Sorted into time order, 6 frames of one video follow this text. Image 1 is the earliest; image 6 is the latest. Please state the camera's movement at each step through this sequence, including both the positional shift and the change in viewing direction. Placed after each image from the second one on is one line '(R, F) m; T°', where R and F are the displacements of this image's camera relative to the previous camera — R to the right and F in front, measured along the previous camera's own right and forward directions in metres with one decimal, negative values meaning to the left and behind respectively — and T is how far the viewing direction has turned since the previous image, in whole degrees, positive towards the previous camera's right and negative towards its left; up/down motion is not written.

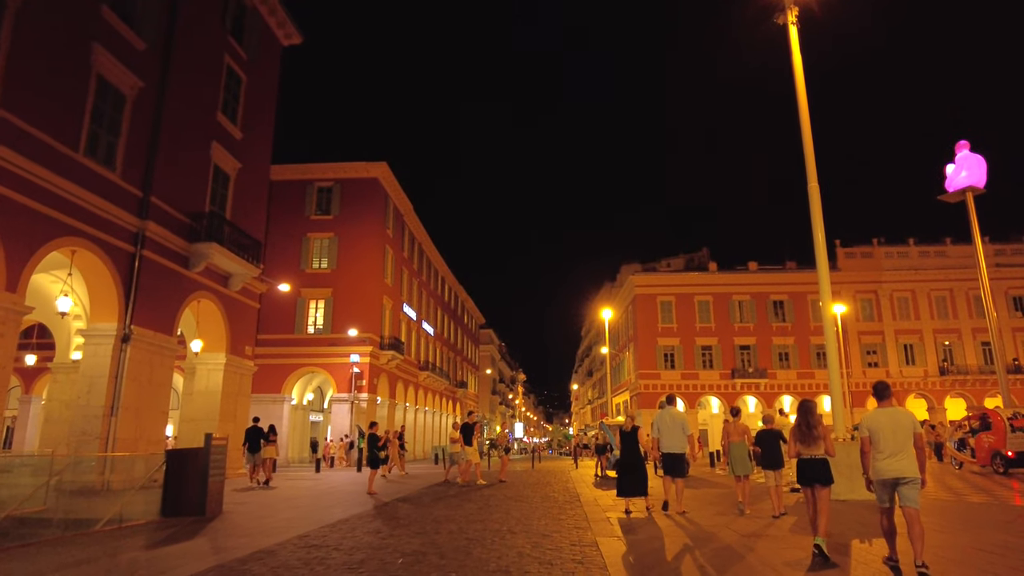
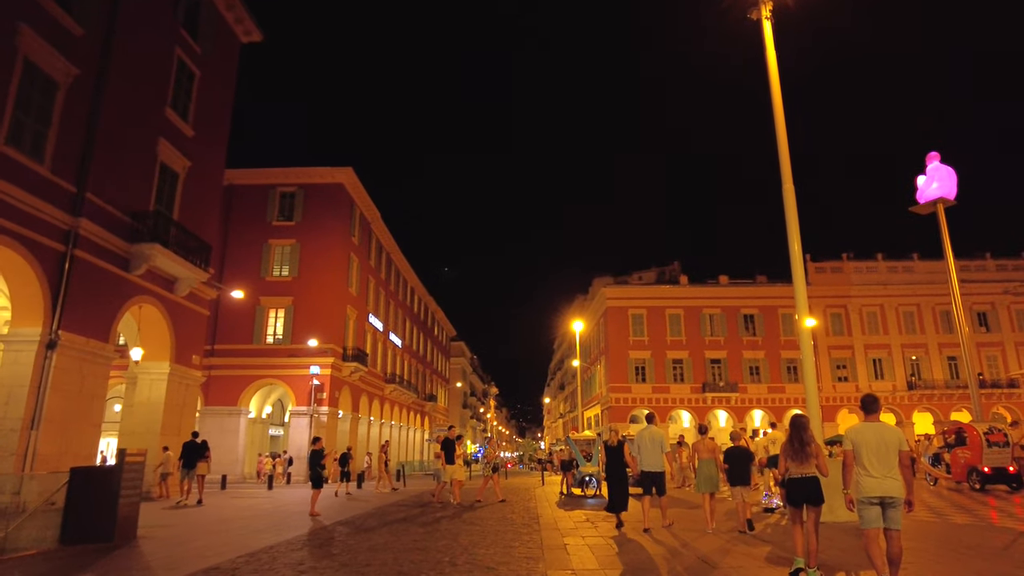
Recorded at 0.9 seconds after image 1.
(+0.3, +0.8) m; +2°
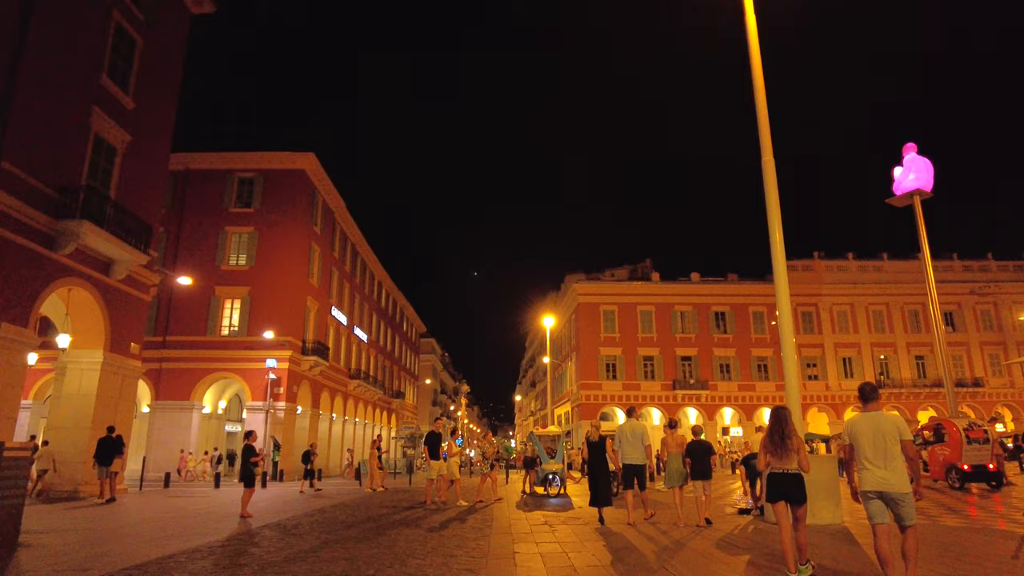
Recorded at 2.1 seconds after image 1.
(+0.3, +1.0) m; +2°
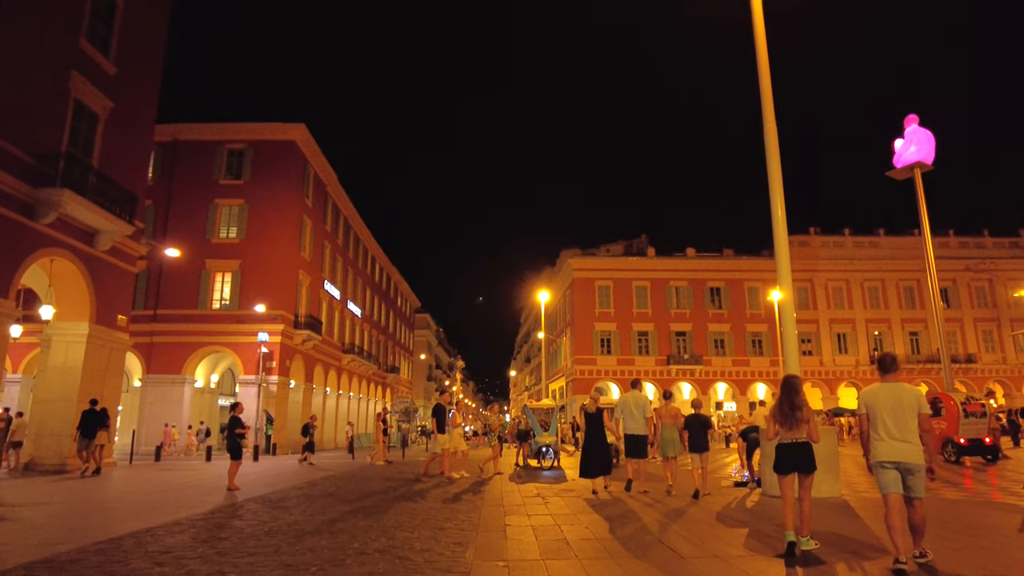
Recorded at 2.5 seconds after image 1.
(0.0, +0.3) m; 0°
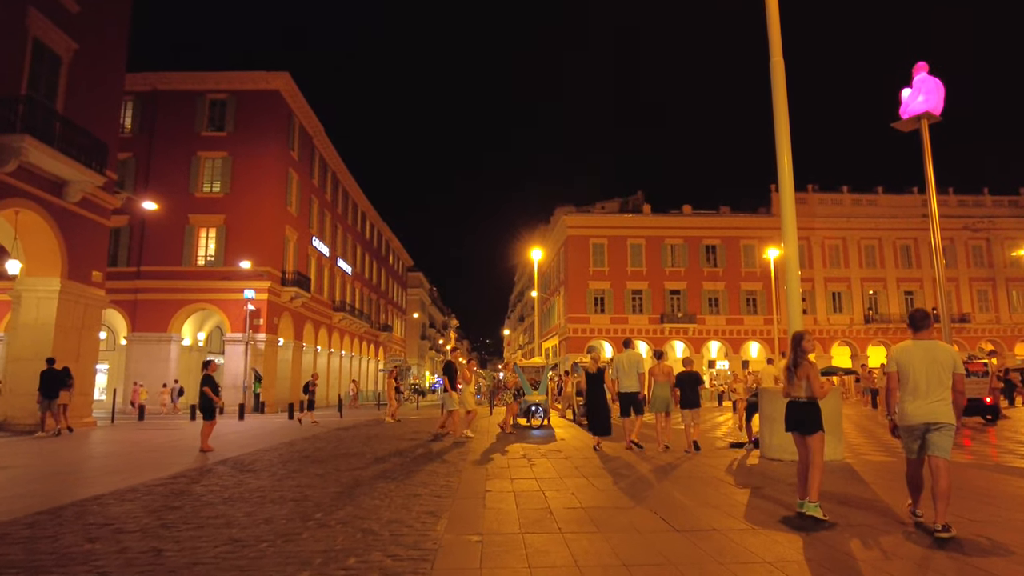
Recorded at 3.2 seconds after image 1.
(+0.1, +0.6) m; 0°
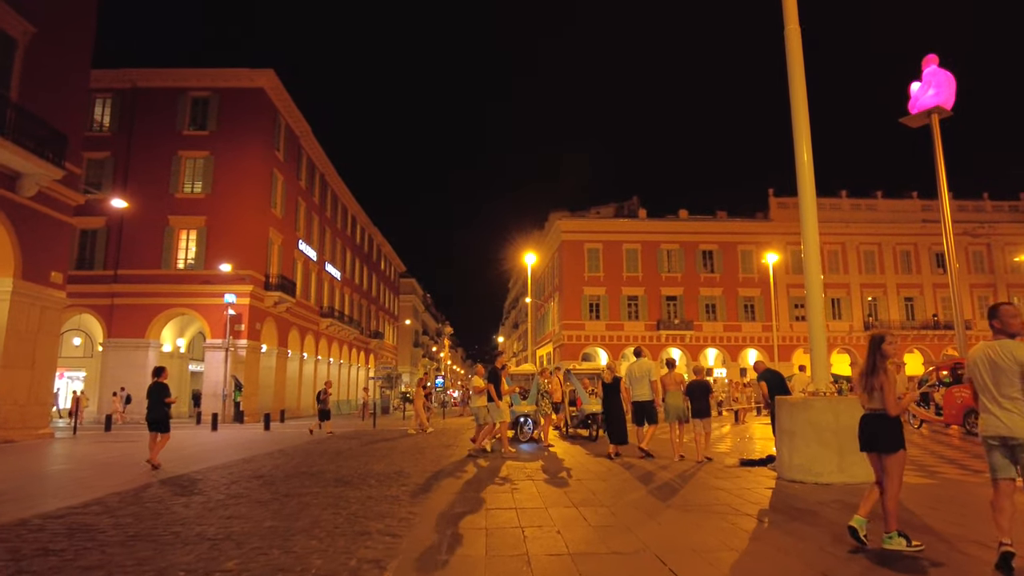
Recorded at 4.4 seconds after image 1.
(+0.2, +1.1) m; 0°
